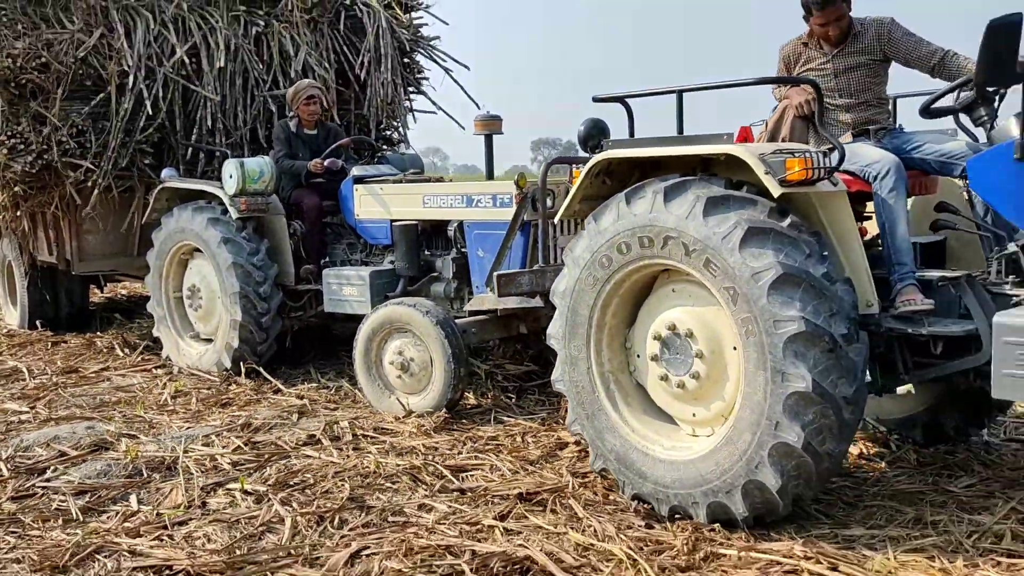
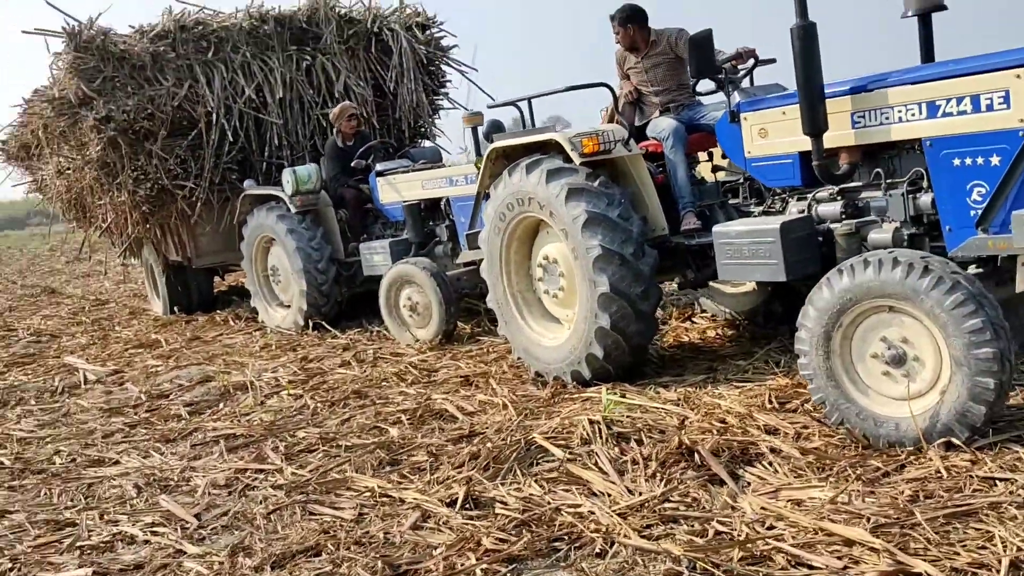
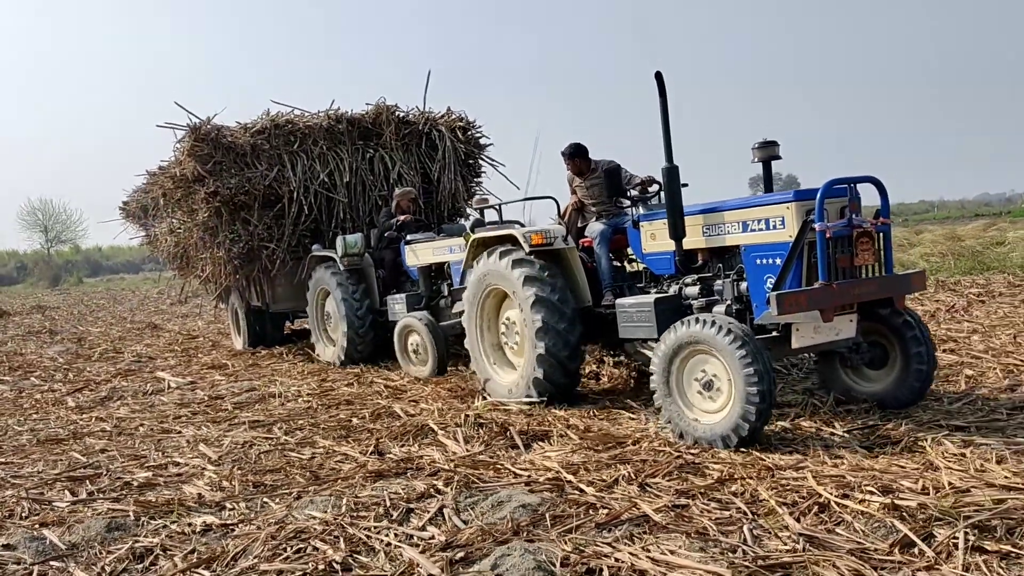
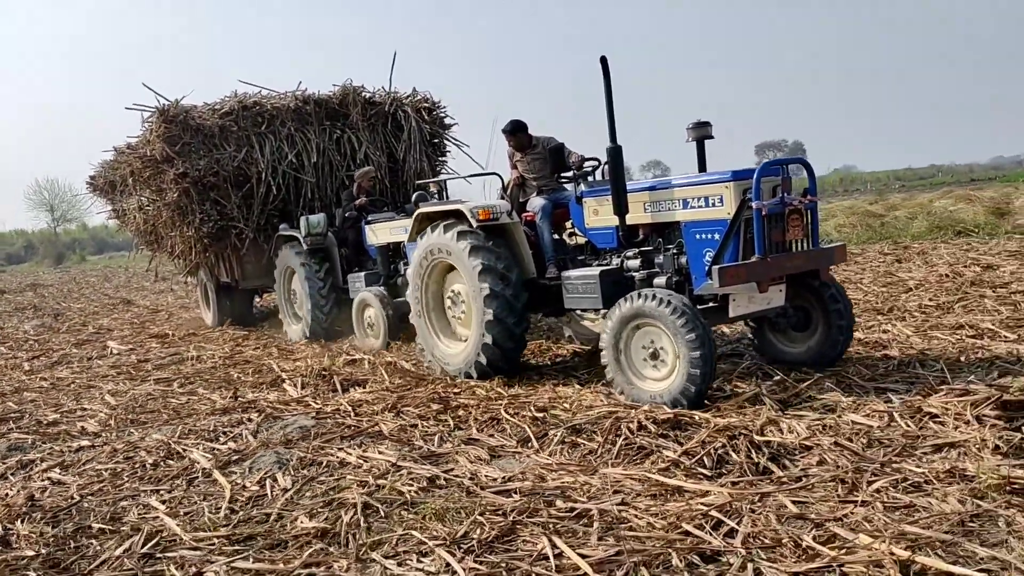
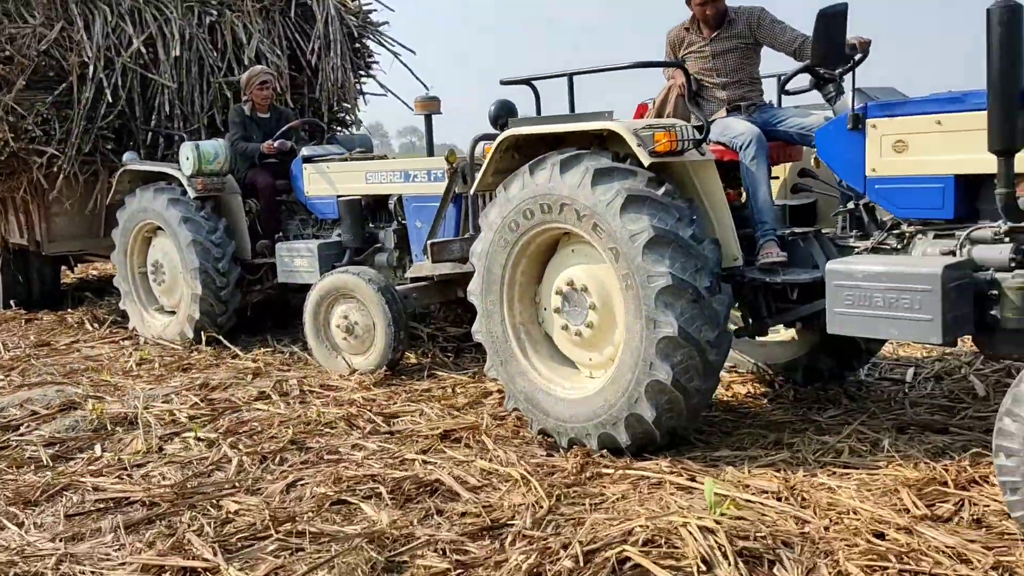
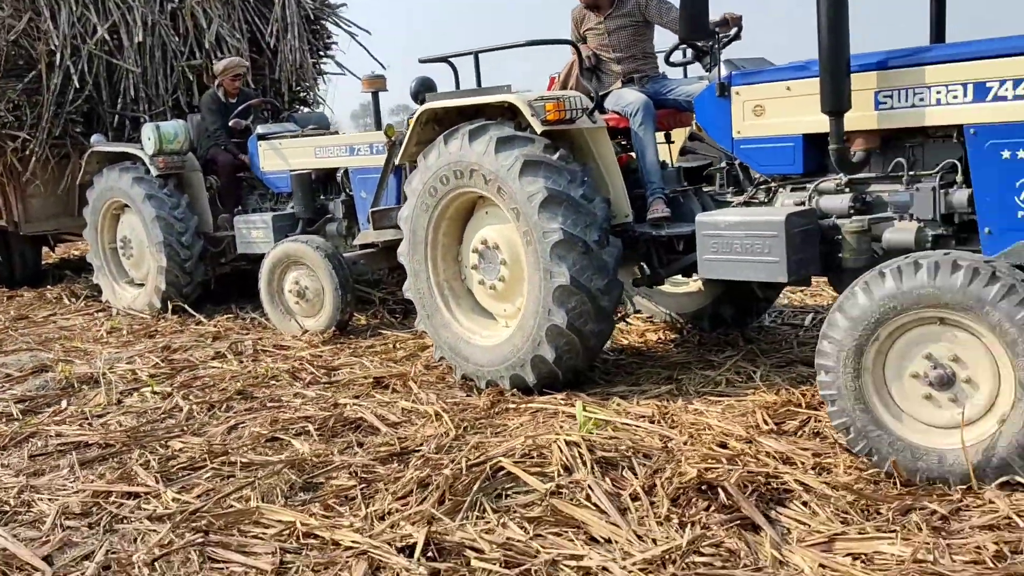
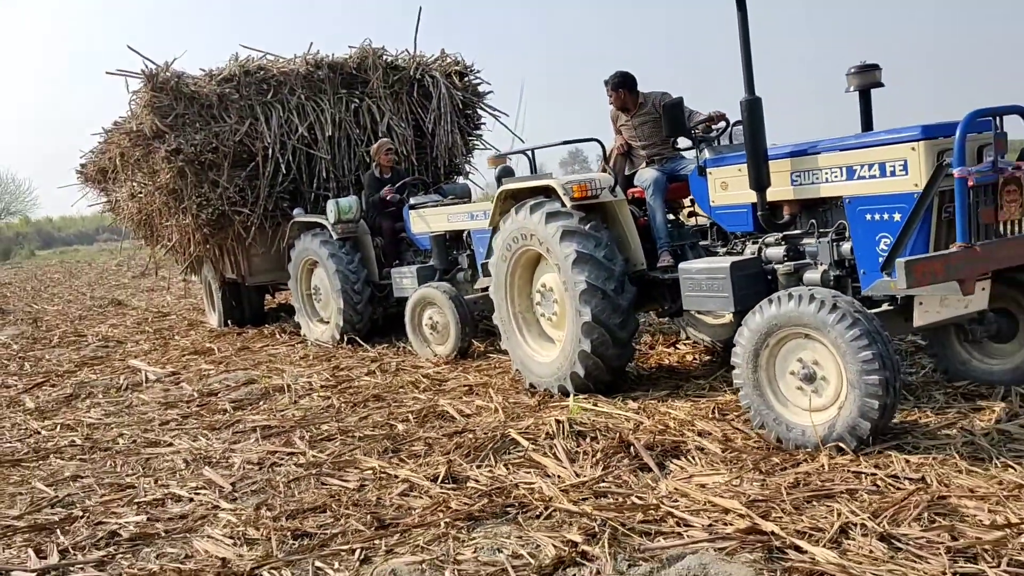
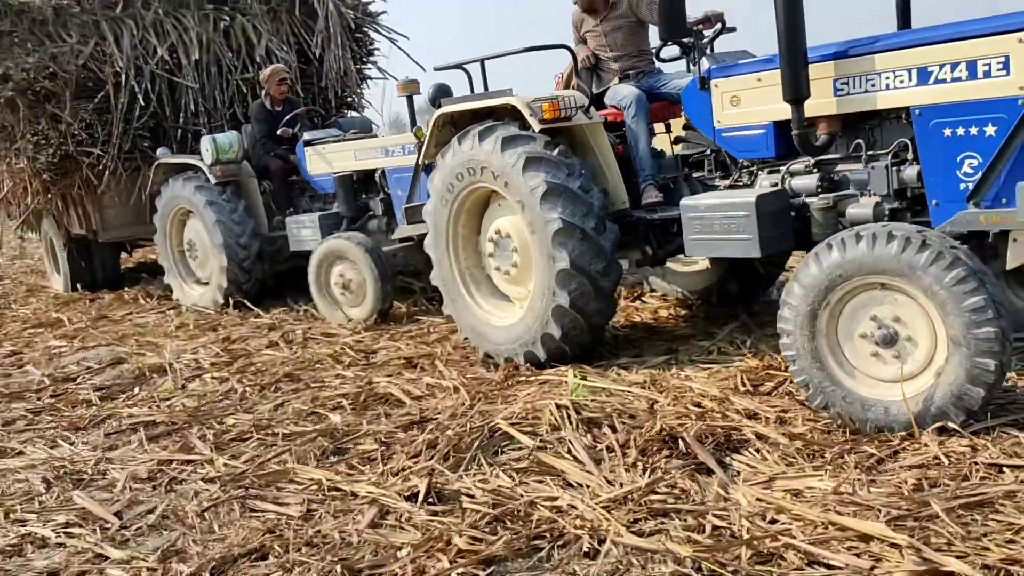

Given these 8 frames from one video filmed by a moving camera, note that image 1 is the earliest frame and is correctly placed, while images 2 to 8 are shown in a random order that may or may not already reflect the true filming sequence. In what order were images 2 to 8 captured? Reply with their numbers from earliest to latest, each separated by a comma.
5, 6, 8, 2, 7, 3, 4
